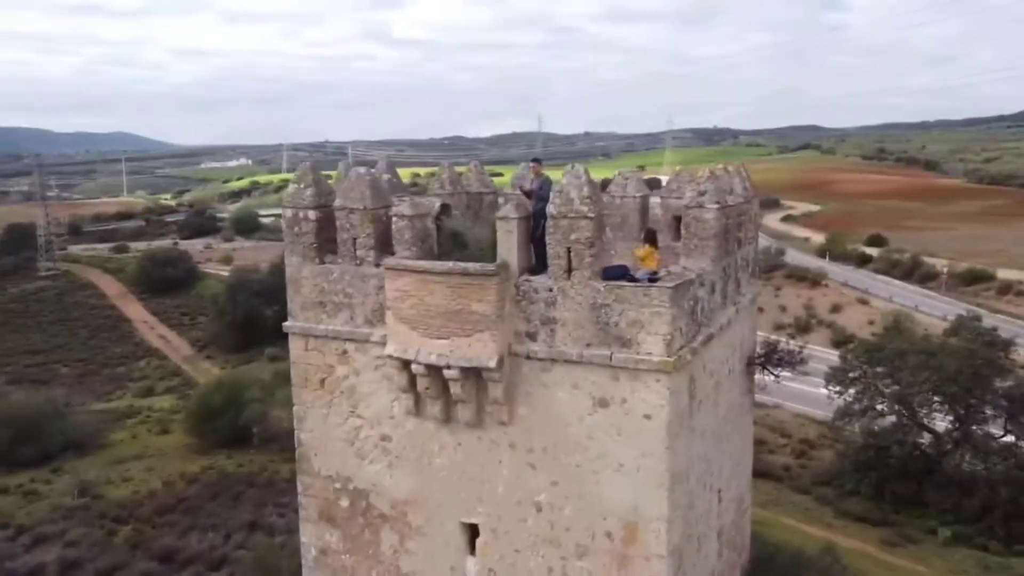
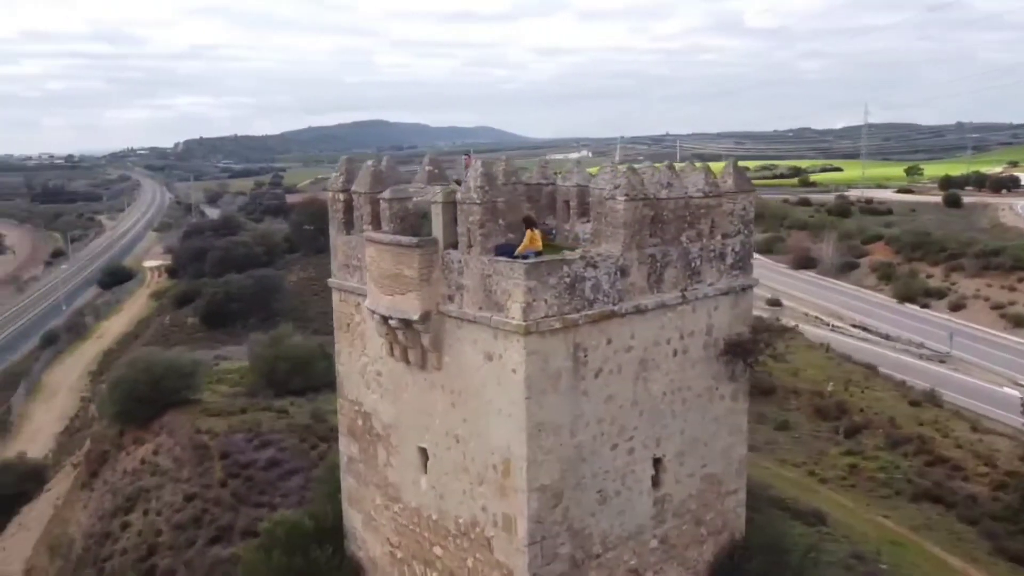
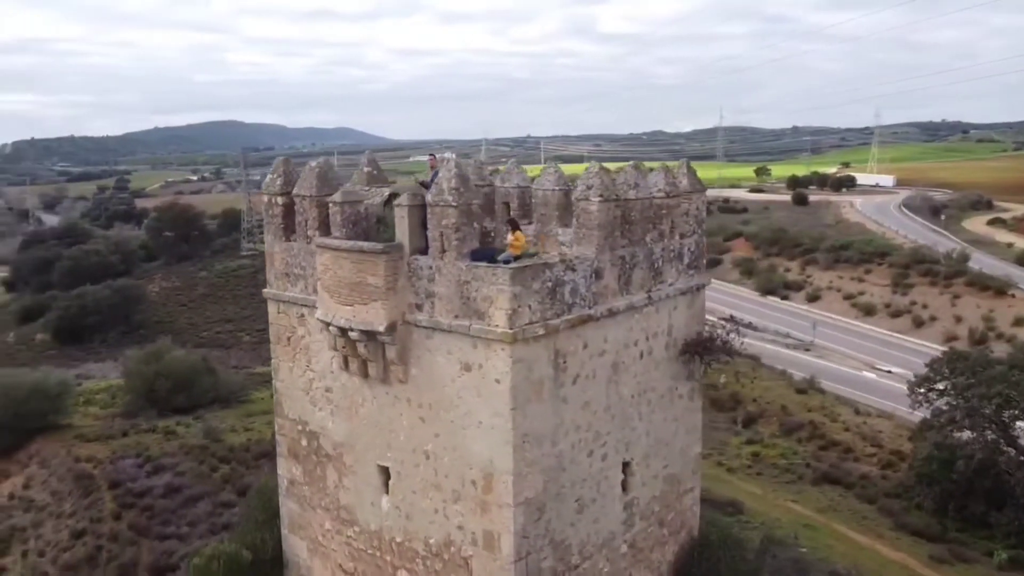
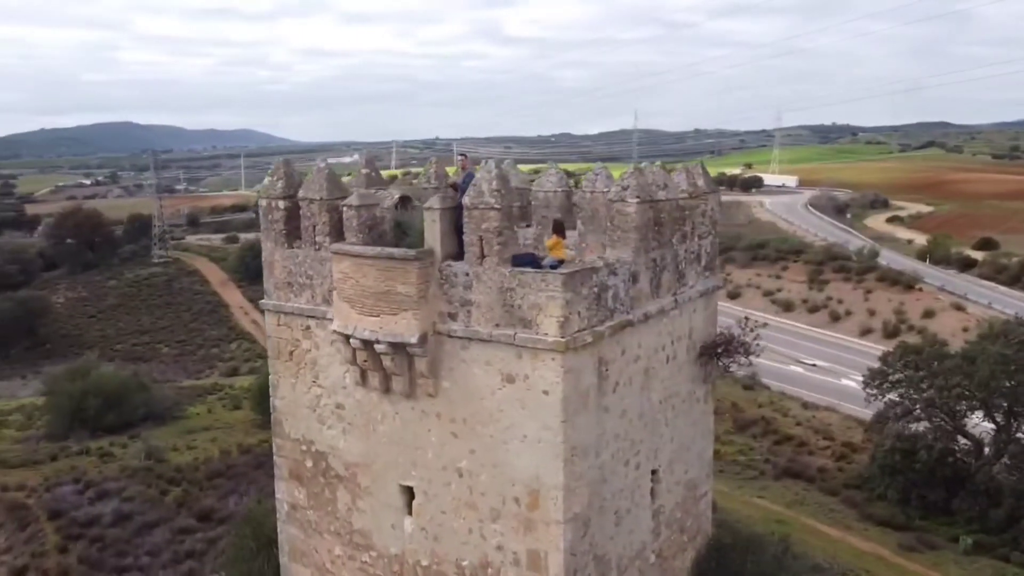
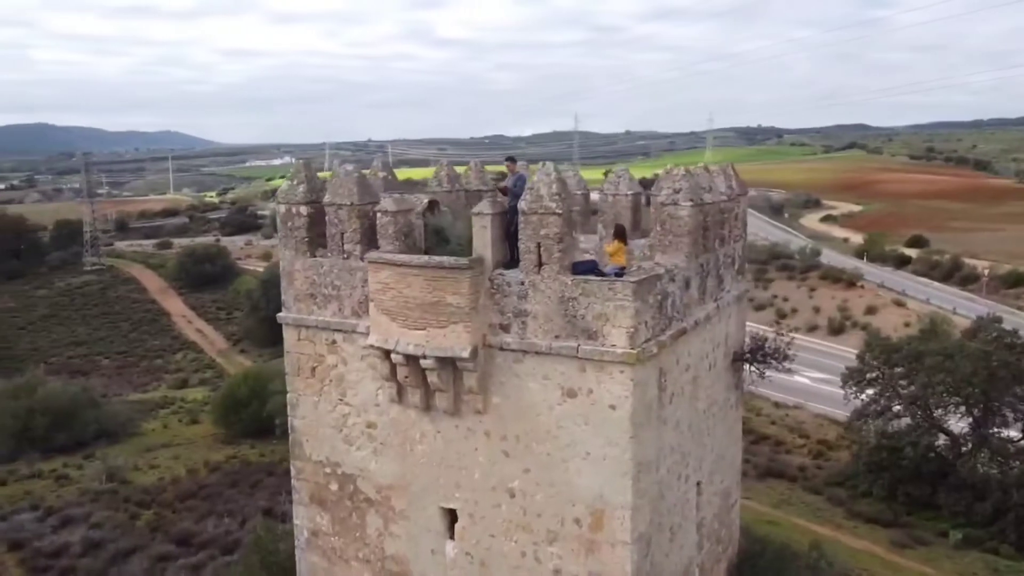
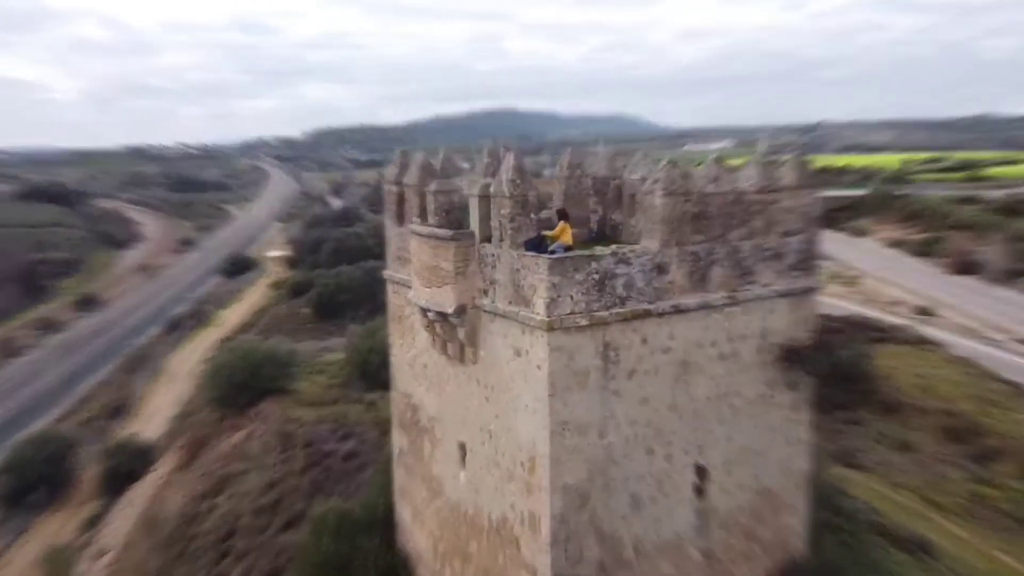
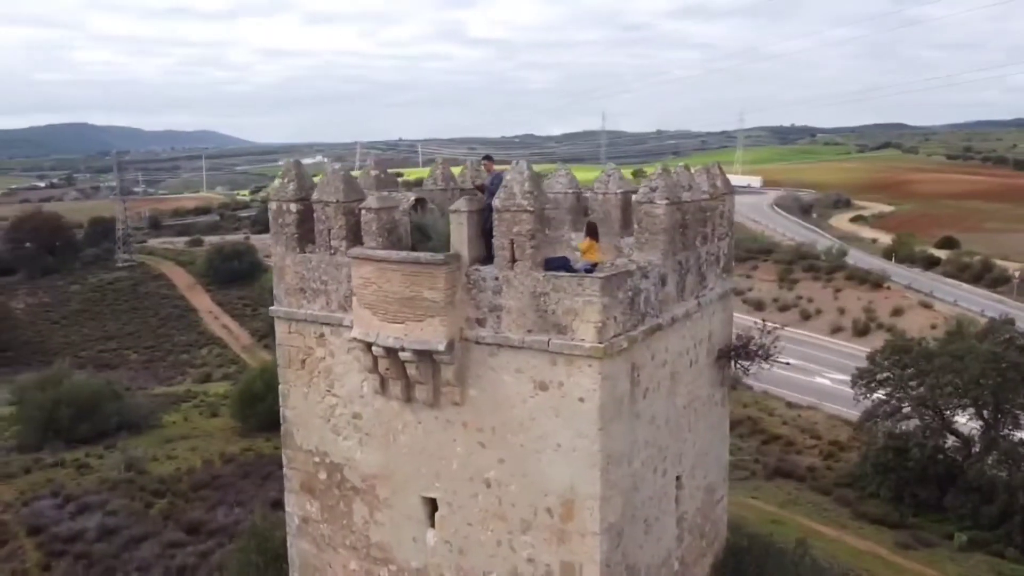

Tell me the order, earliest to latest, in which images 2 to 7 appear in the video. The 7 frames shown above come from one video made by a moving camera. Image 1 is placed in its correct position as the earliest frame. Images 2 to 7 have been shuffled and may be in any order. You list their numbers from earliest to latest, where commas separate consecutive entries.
5, 7, 4, 3, 2, 6
